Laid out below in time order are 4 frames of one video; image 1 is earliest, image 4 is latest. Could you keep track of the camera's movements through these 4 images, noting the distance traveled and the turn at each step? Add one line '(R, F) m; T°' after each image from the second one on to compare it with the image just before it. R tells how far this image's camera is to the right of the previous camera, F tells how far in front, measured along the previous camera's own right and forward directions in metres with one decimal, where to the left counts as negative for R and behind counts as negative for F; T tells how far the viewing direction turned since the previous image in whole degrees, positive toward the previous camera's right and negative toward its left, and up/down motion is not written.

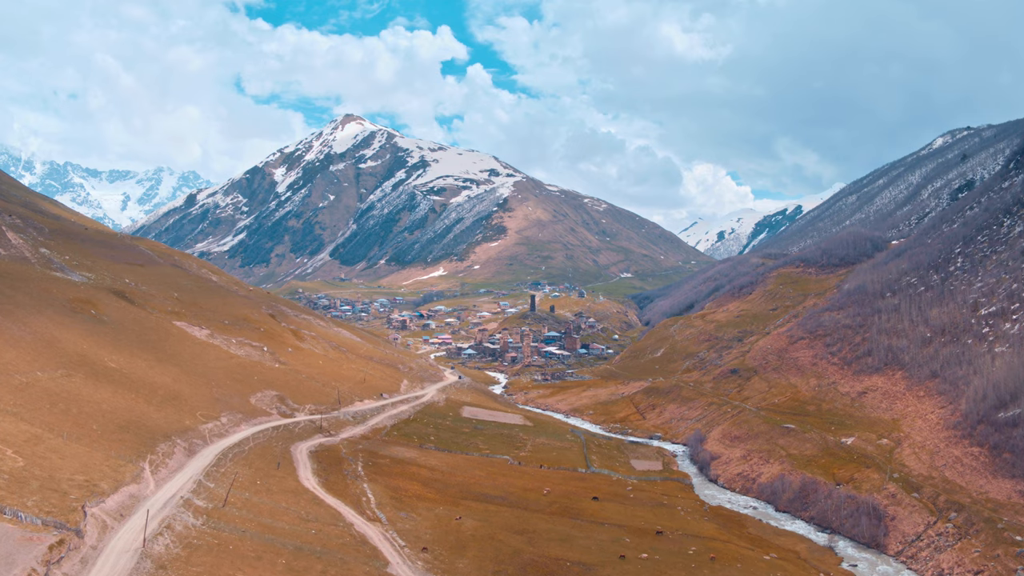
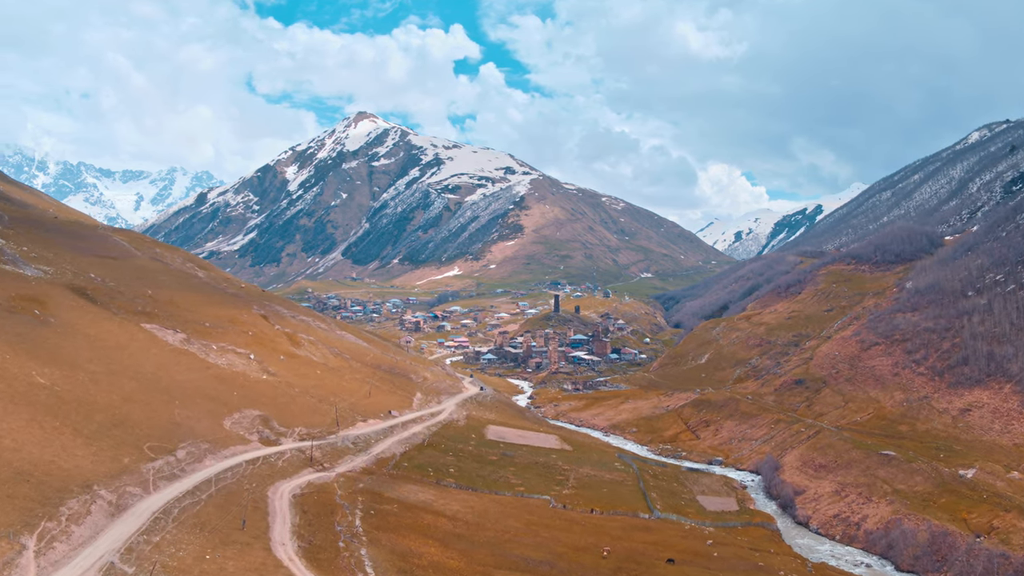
(-4.5, +26.3) m; -1°
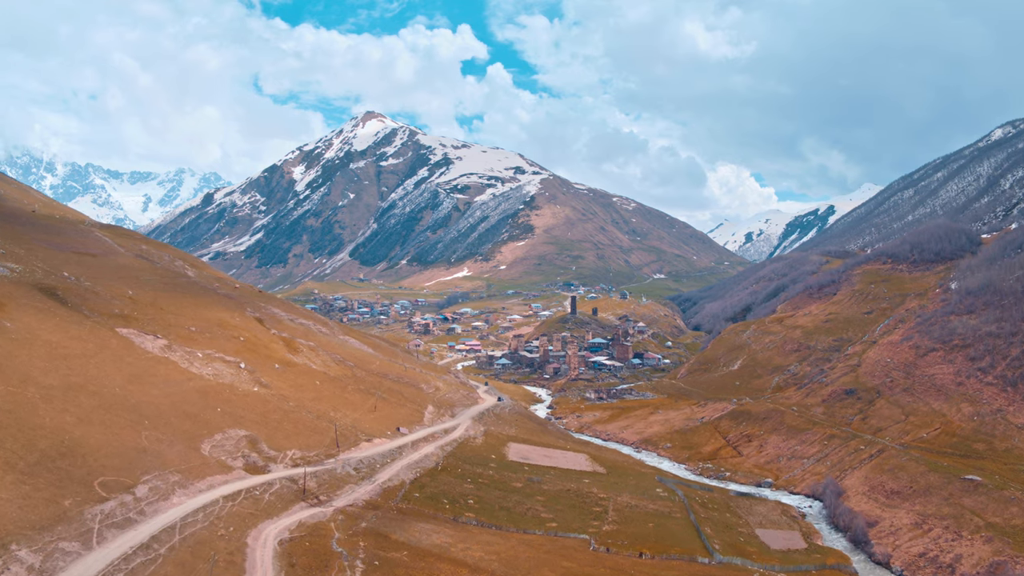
(-3.1, +15.6) m; -1°
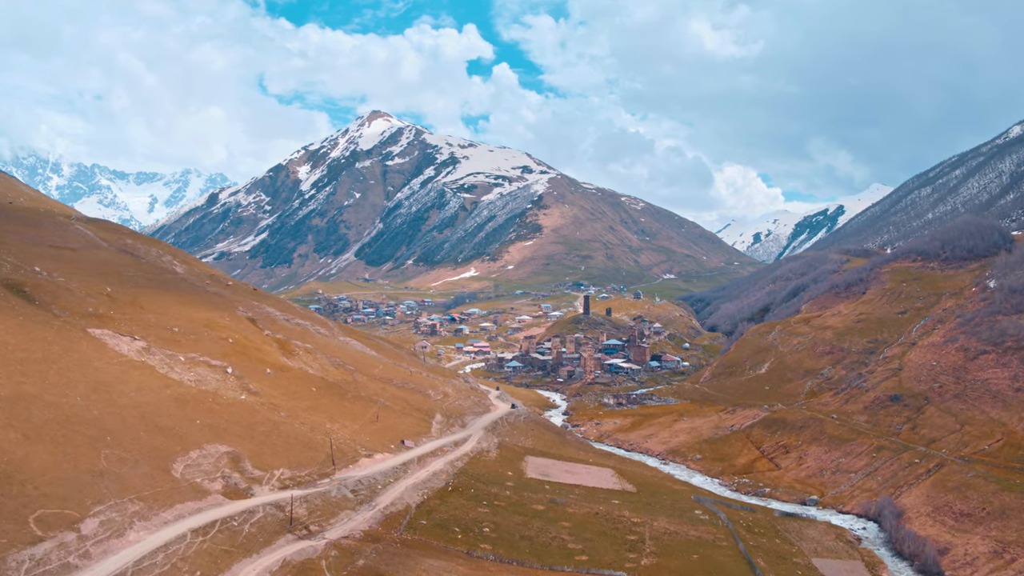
(-2.0, +12.1) m; -1°
